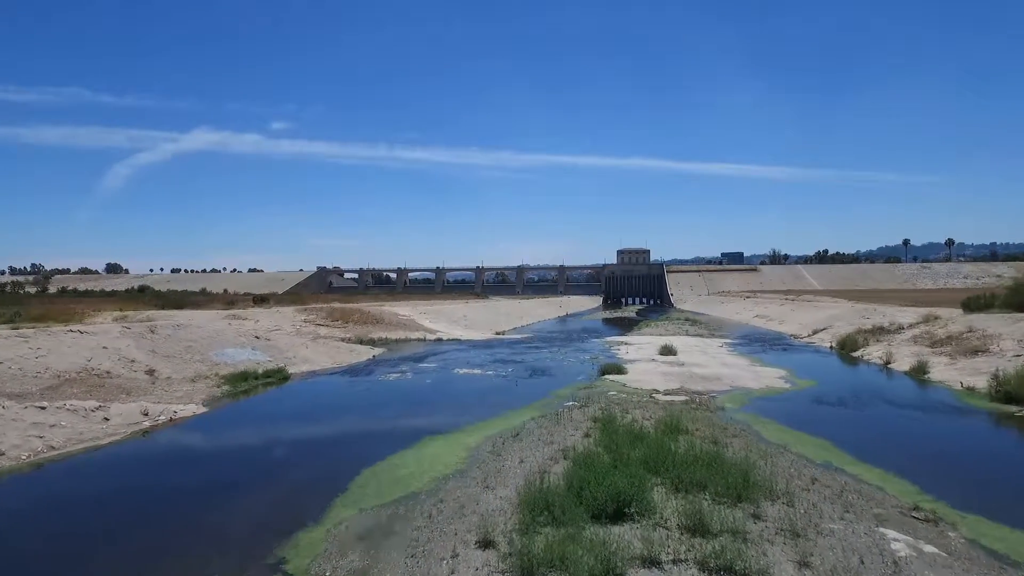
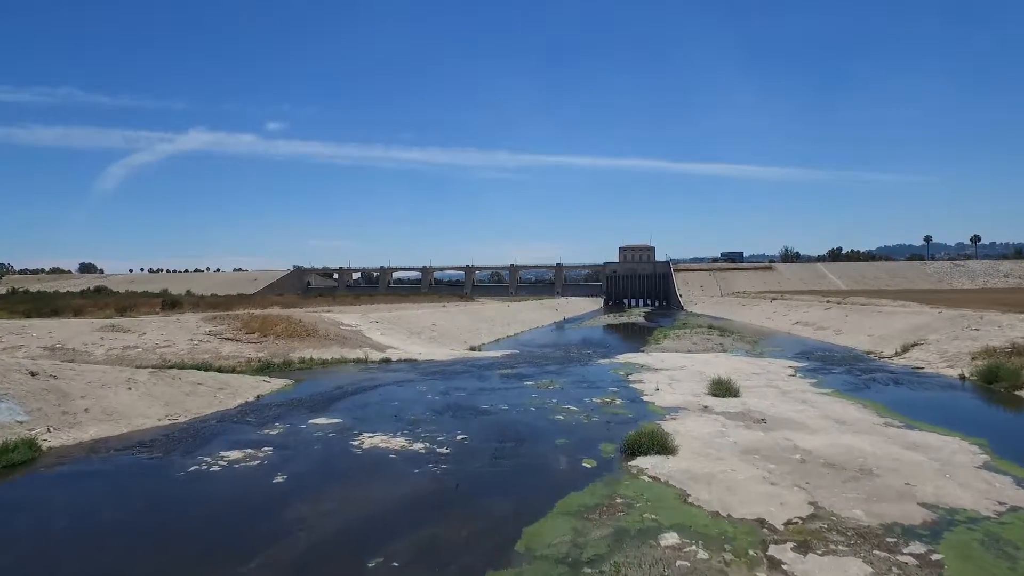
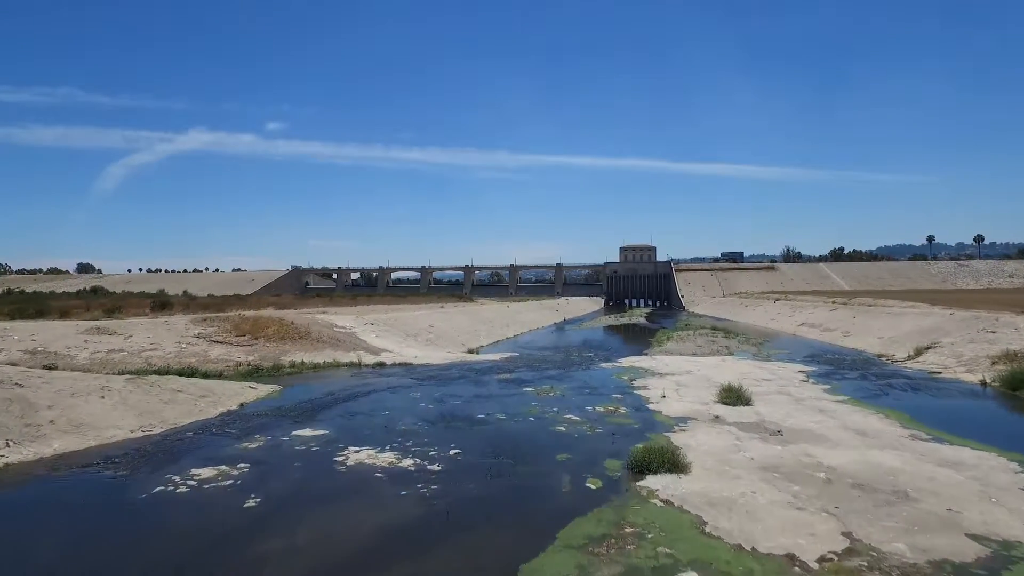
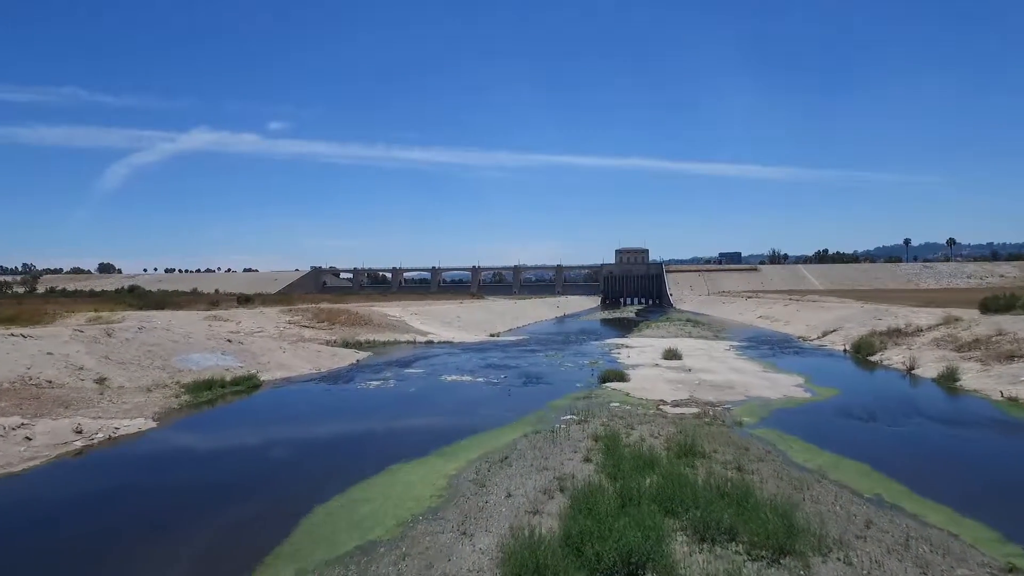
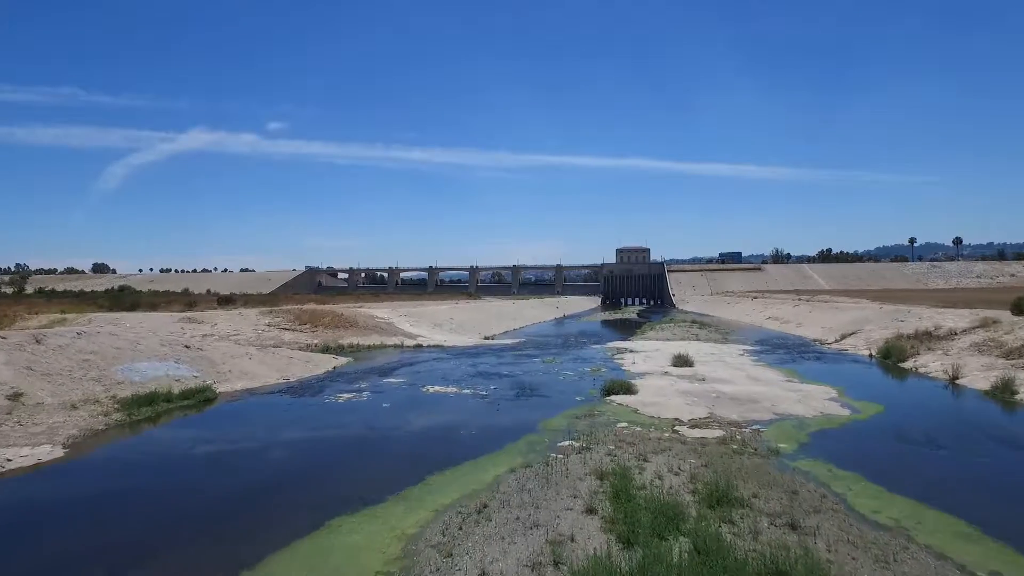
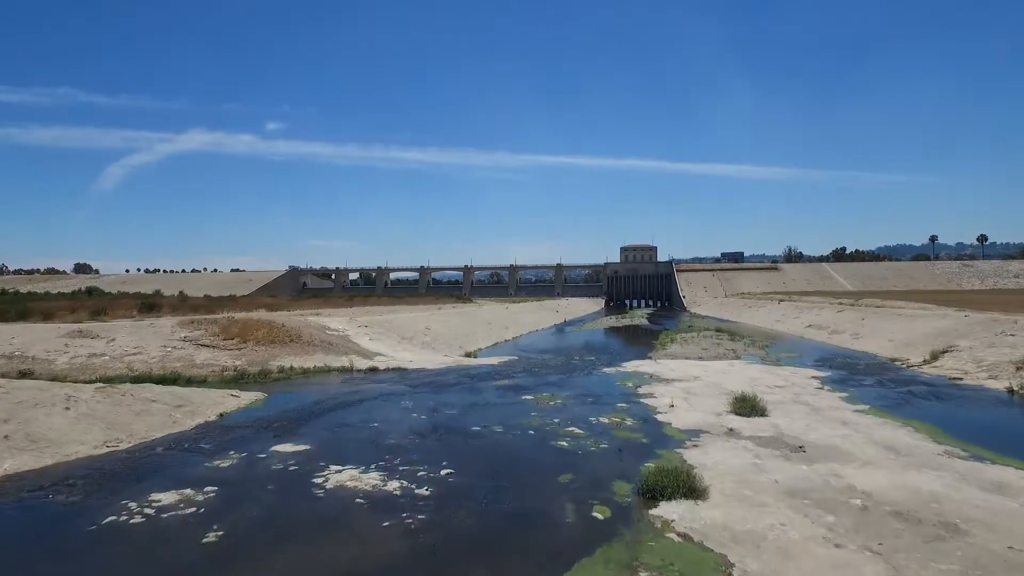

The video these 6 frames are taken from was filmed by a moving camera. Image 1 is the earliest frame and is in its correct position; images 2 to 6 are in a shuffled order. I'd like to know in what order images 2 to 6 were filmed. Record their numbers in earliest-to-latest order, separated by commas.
4, 5, 2, 3, 6
